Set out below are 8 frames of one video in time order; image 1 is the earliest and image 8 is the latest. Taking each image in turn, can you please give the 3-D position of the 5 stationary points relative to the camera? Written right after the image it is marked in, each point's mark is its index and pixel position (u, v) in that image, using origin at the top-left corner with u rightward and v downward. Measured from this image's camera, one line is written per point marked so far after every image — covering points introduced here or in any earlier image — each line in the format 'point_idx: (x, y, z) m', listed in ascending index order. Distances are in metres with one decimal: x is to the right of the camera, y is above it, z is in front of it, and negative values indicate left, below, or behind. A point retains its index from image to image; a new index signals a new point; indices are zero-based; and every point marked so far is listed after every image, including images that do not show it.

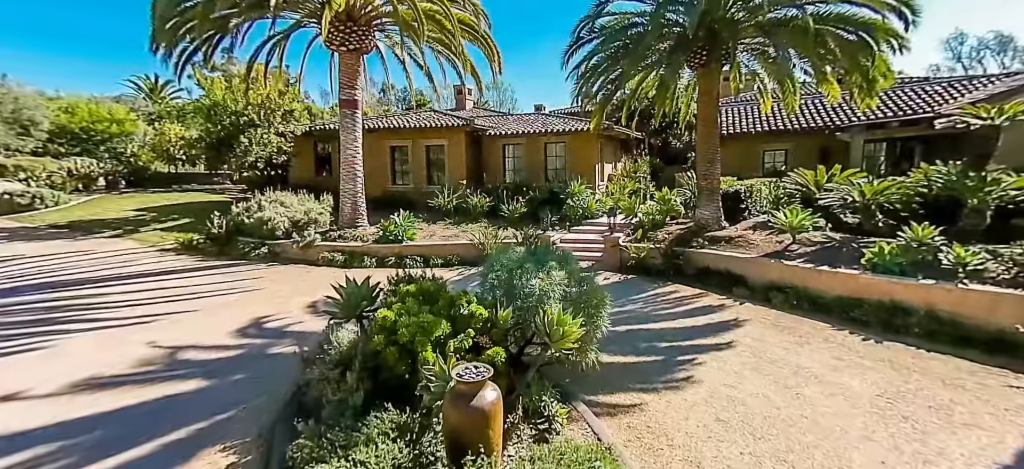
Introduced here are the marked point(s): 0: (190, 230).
0: (-12.1, +0.2, +18.1) m
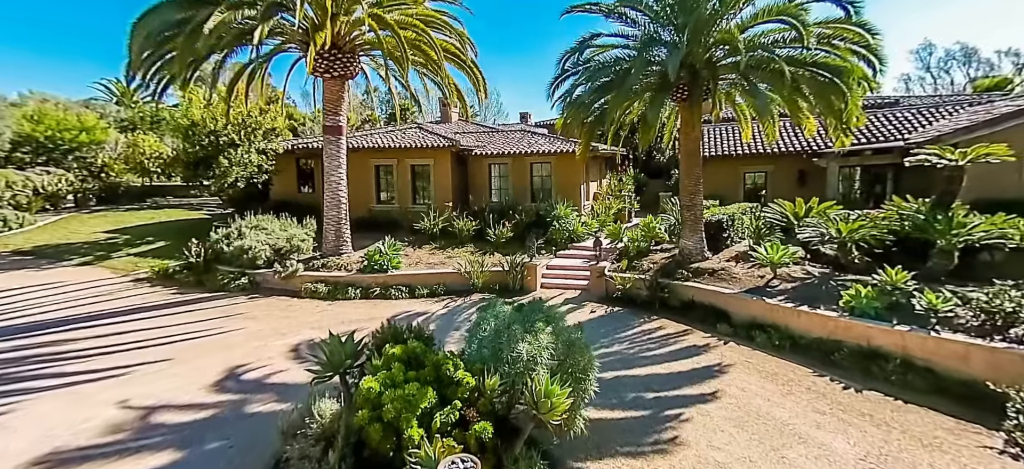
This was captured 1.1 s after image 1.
0: (-12.6, -0.7, +17.7) m
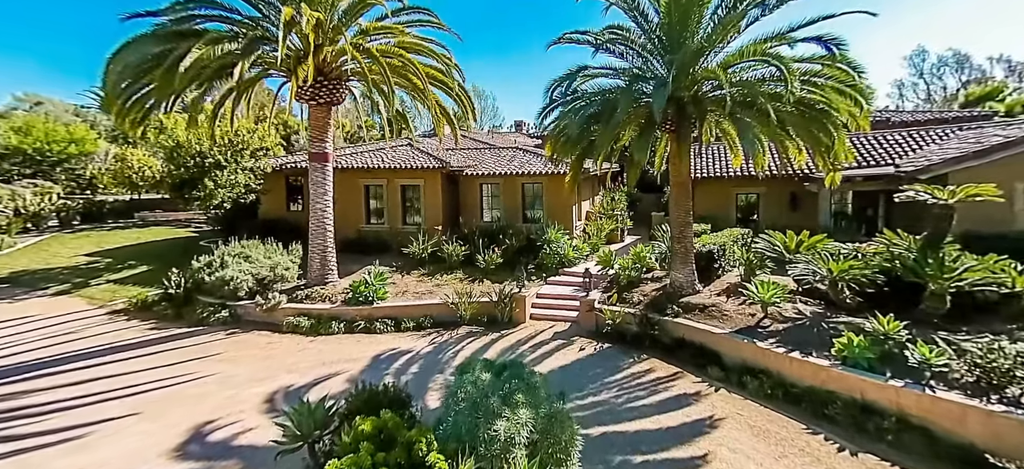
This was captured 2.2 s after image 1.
0: (-13.0, -1.7, +17.3) m
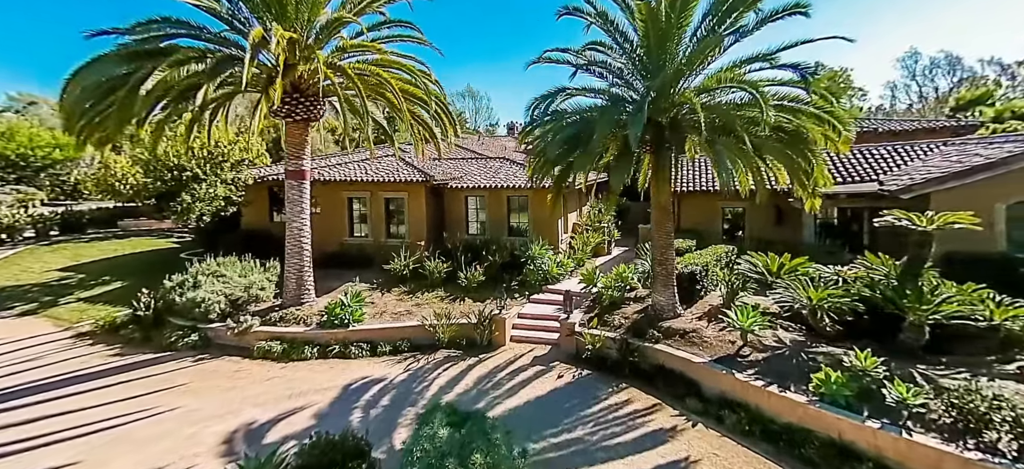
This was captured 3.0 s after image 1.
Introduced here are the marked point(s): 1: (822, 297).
0: (-13.7, -2.3, +16.8) m
1: (+5.8, -1.2, +9.1) m
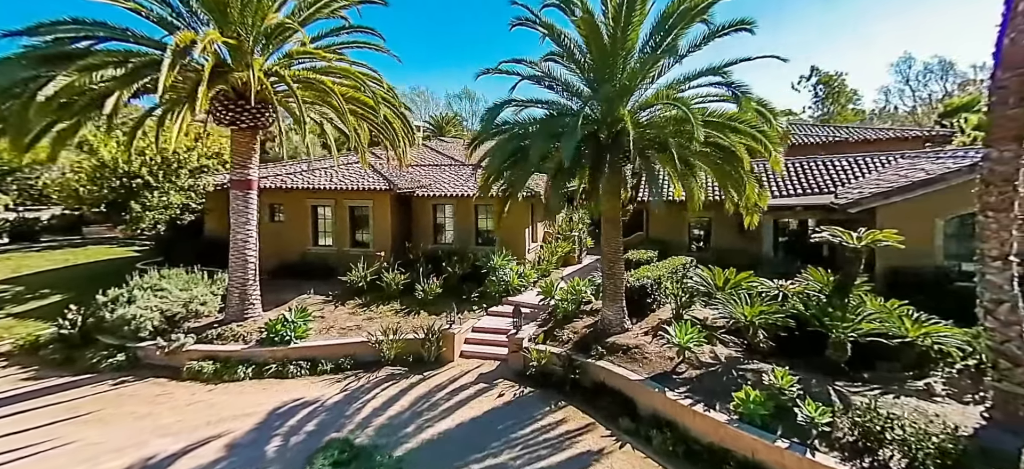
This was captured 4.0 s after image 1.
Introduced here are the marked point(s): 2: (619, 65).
0: (-15.2, -2.7, +15.9) m
1: (+4.6, -1.5, +9.0) m
2: (+2.2, +3.7, +10.3) m
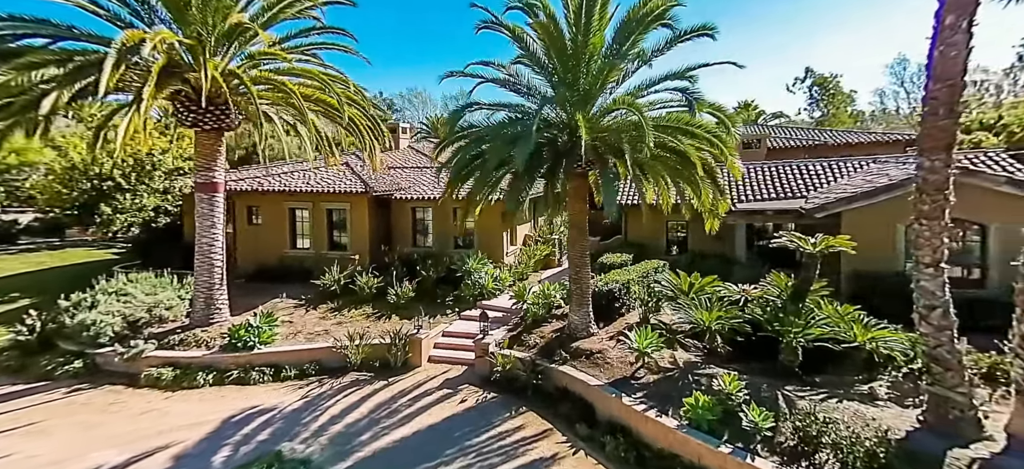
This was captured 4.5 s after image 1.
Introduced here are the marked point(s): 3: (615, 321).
0: (-16.1, -2.8, +15.5) m
1: (+3.8, -1.6, +9.1) m
2: (+1.4, +3.5, +10.4) m
3: (+2.8, -2.4, +13.1) m
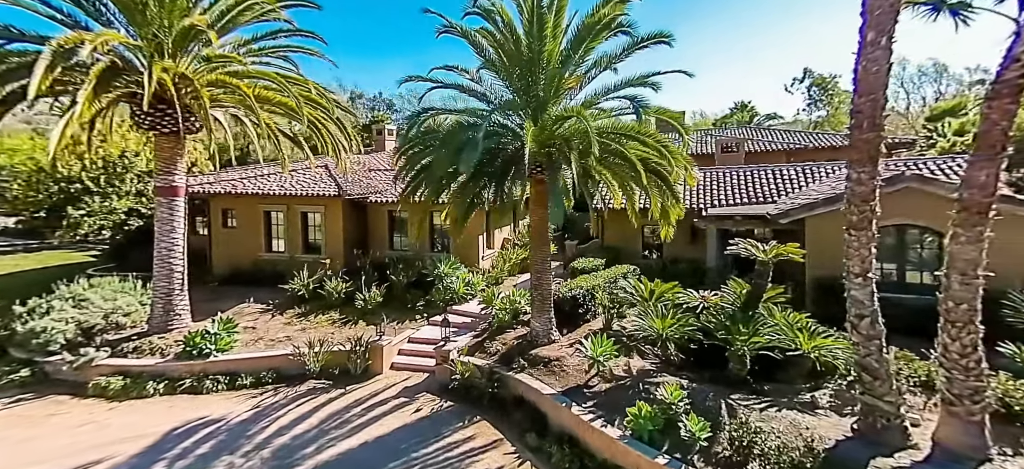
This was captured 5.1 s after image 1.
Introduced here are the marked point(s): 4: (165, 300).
0: (-17.1, -3.0, +15.0) m
1: (+2.9, -1.7, +9.1) m
2: (+0.5, +3.4, +10.3) m
3: (+1.8, -2.5, +13.1) m
4: (-9.8, -1.9, +13.5) m
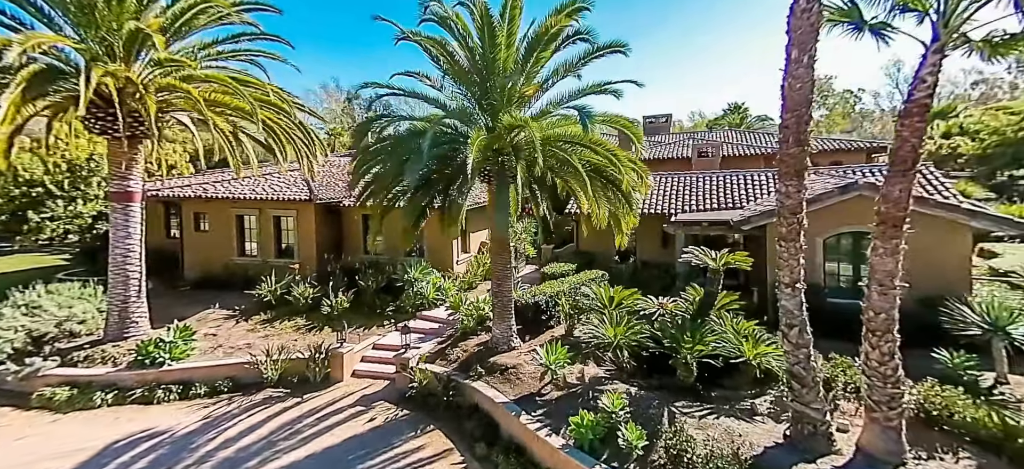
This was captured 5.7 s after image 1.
0: (-18.2, -3.1, +14.5) m
1: (+2.0, -1.9, +9.1) m
2: (-0.4, +3.2, +10.3) m
3: (+0.8, -2.7, +13.1) m
4: (-10.8, -2.0, +13.2) m
